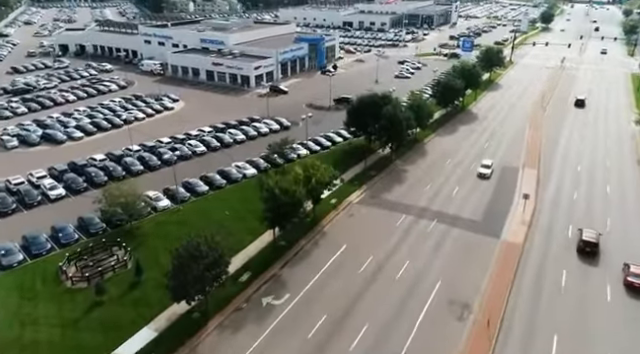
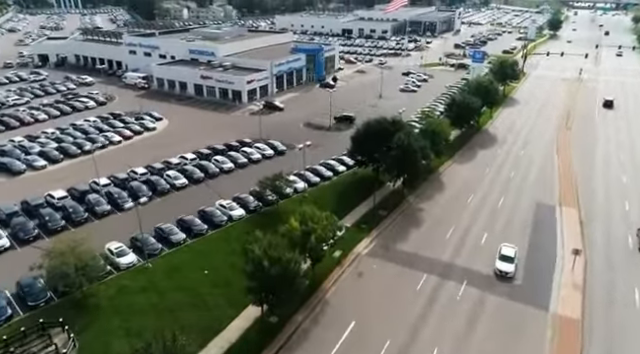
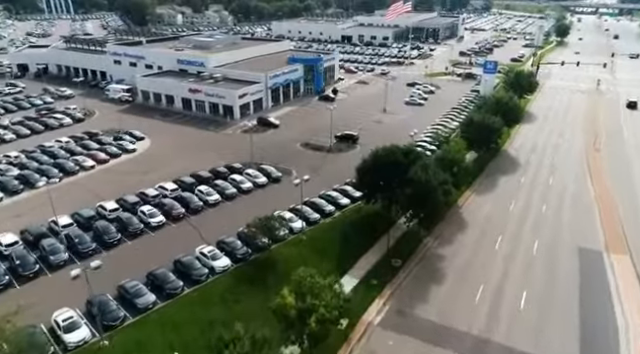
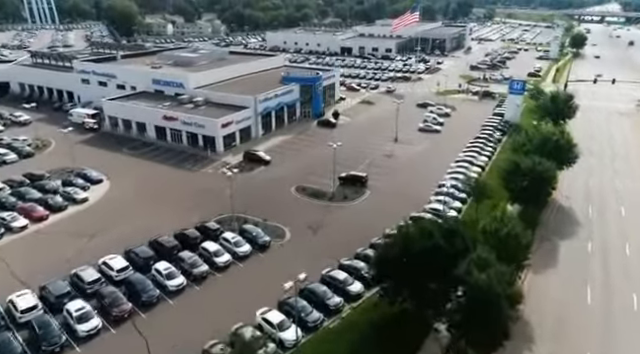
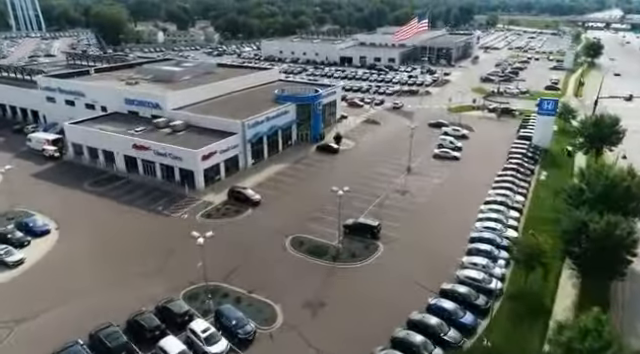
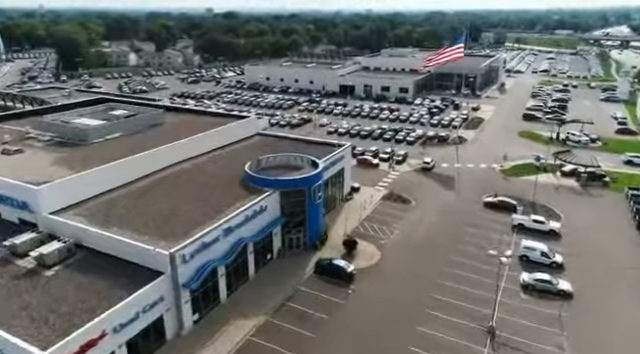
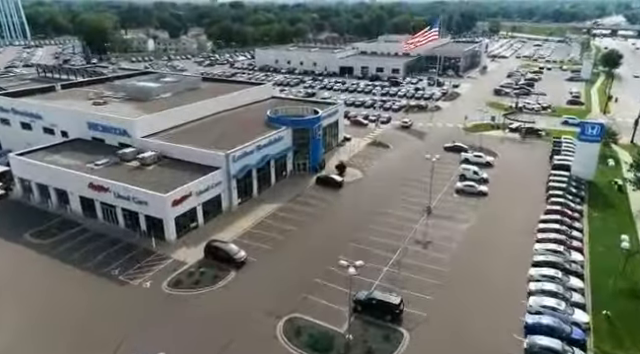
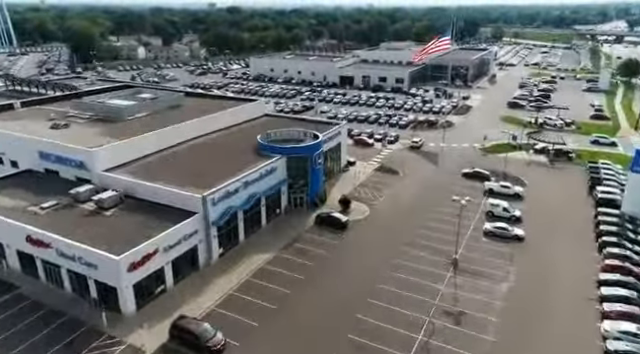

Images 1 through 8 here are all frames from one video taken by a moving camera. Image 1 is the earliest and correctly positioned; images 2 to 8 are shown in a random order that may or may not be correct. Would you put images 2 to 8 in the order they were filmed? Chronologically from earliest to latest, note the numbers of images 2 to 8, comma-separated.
2, 3, 4, 5, 7, 8, 6
